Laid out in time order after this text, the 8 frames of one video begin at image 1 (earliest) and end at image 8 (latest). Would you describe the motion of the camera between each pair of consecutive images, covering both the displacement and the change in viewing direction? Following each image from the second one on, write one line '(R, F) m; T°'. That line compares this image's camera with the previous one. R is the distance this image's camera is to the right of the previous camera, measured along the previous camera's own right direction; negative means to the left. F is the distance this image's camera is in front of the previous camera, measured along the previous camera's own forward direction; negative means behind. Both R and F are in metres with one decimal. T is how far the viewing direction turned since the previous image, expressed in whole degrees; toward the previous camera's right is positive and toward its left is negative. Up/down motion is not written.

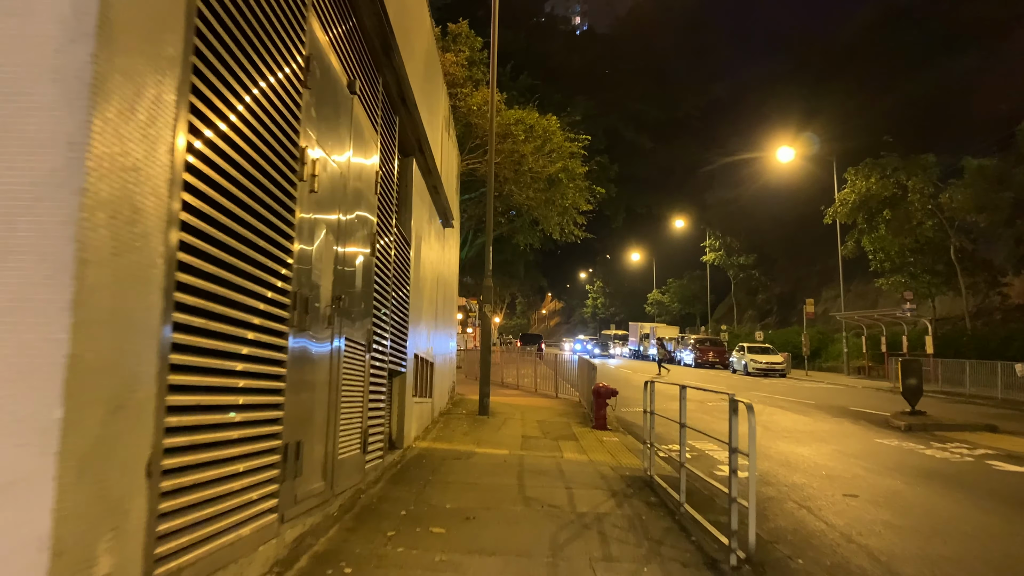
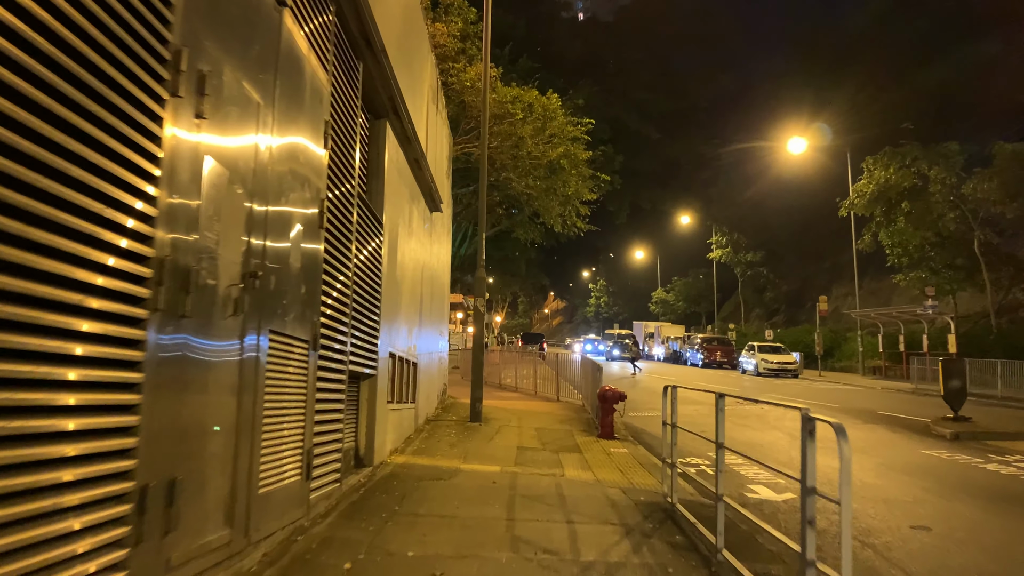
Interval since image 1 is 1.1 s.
(+0.1, +1.5) m; 0°
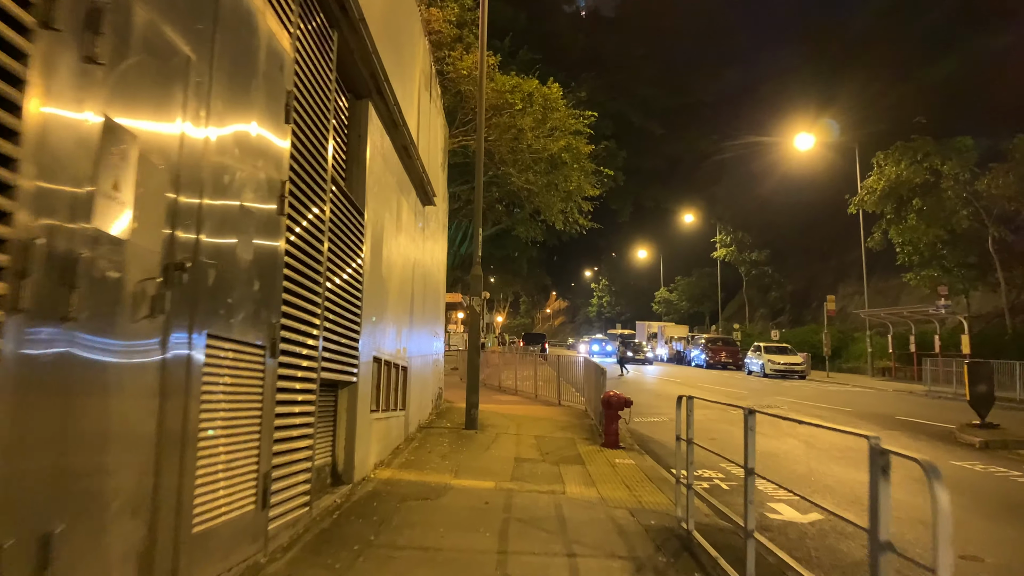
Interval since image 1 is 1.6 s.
(+0.1, +0.8) m; 0°
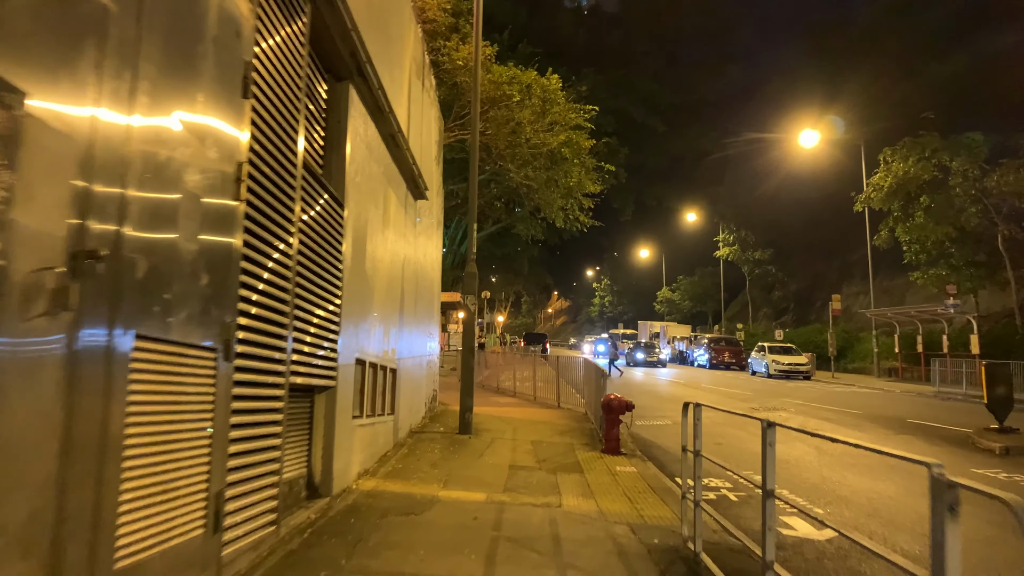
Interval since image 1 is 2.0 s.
(+0.1, +0.6) m; 0°
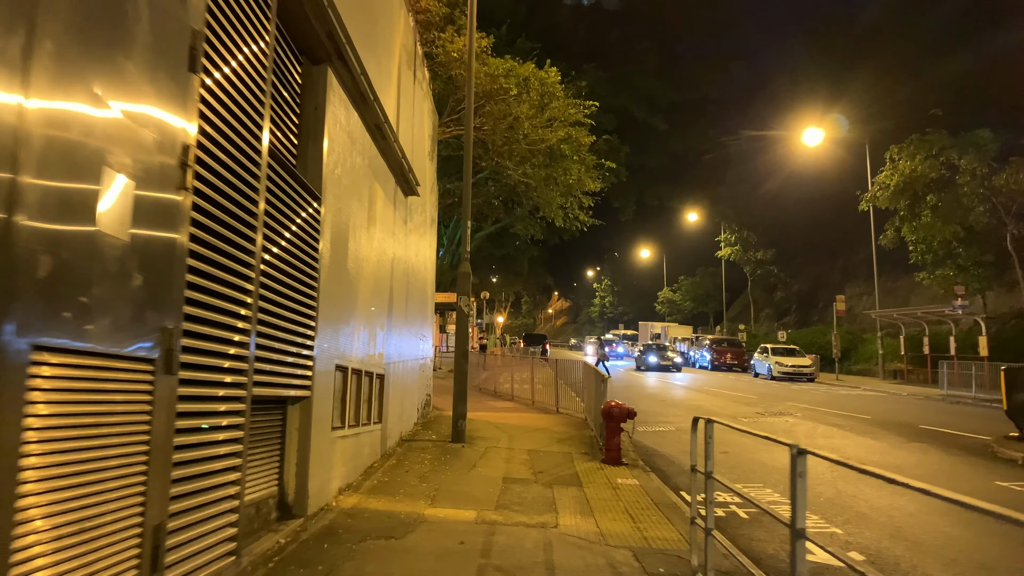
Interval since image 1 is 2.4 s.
(+0.1, +0.6) m; 0°
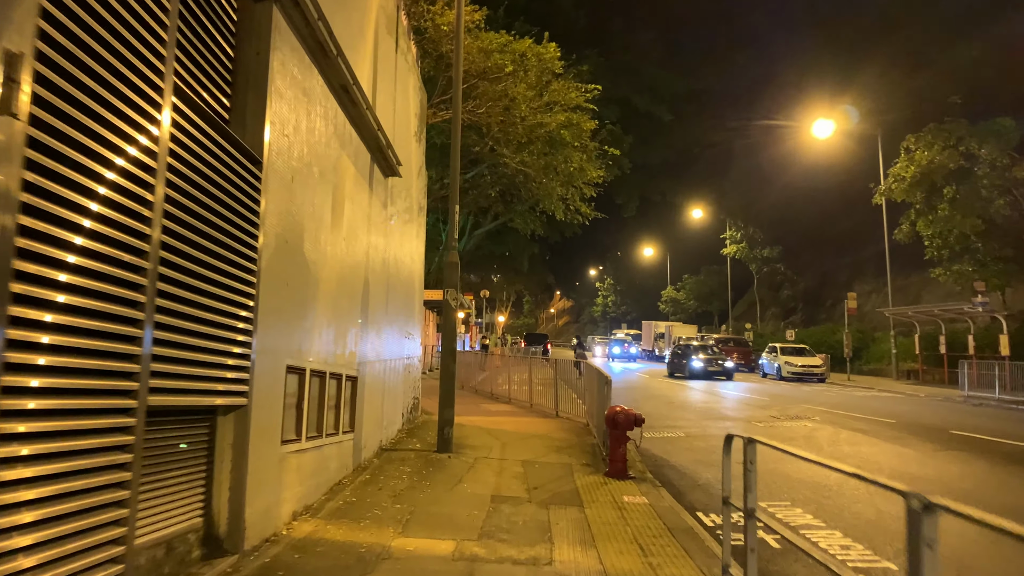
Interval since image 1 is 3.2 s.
(+0.1, +1.1) m; 0°
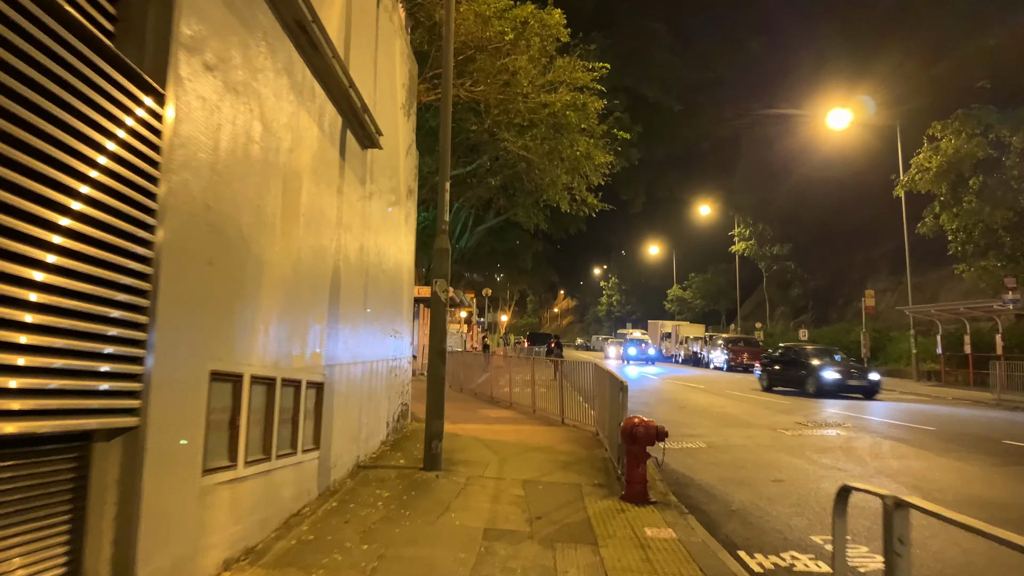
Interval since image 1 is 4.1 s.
(0.0, +1.4) m; 0°
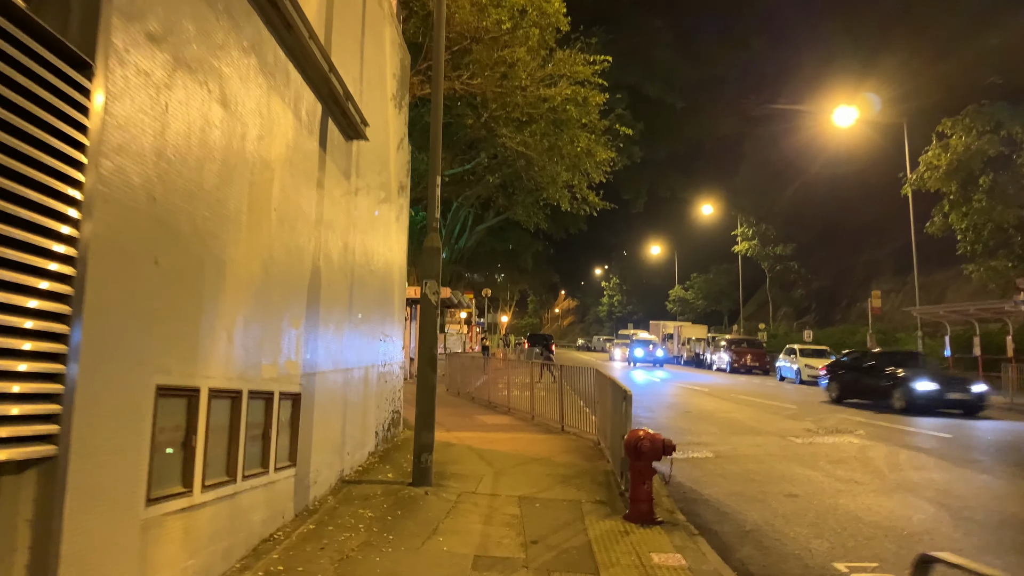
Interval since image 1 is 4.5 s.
(0.0, +0.6) m; 0°
